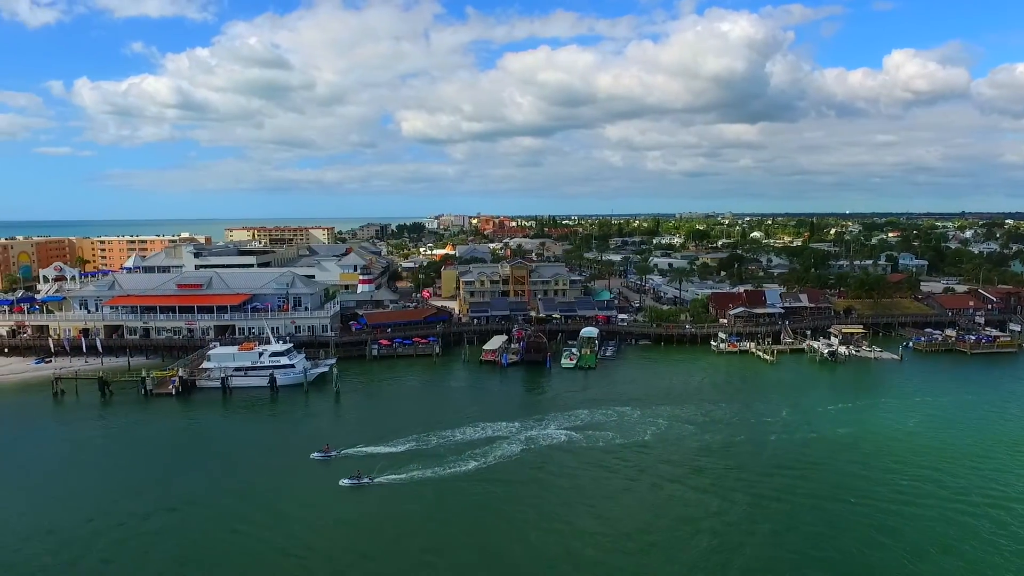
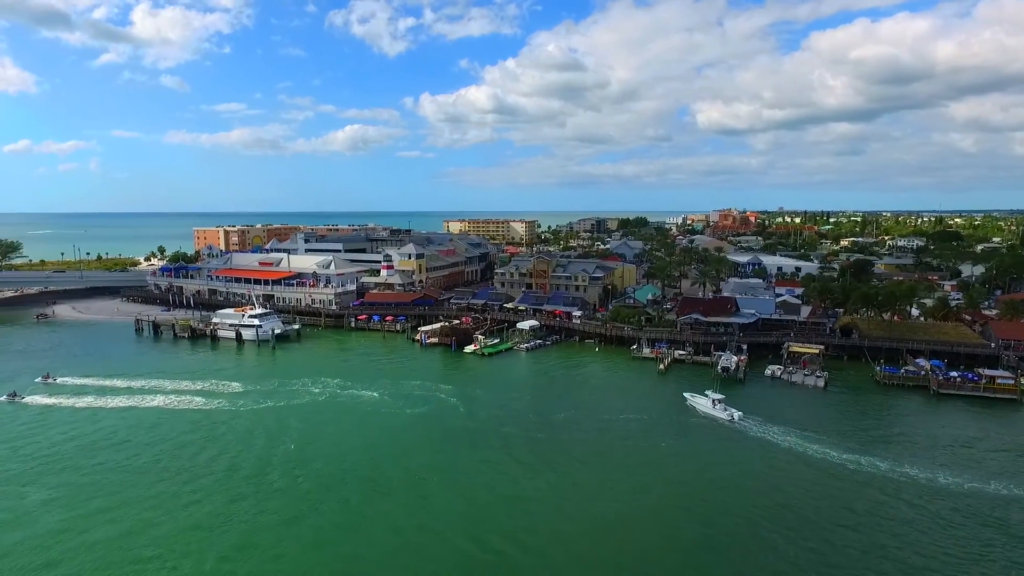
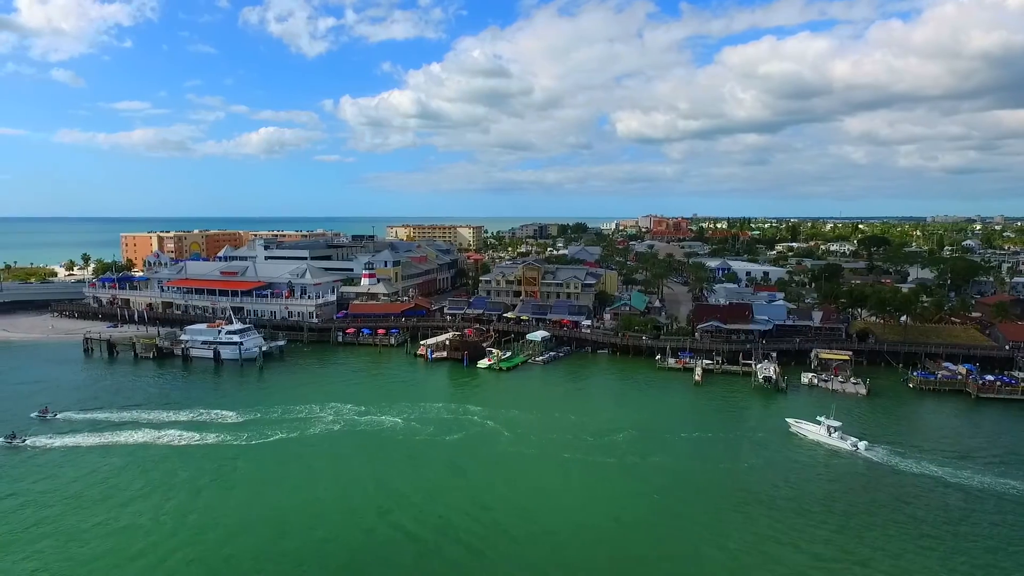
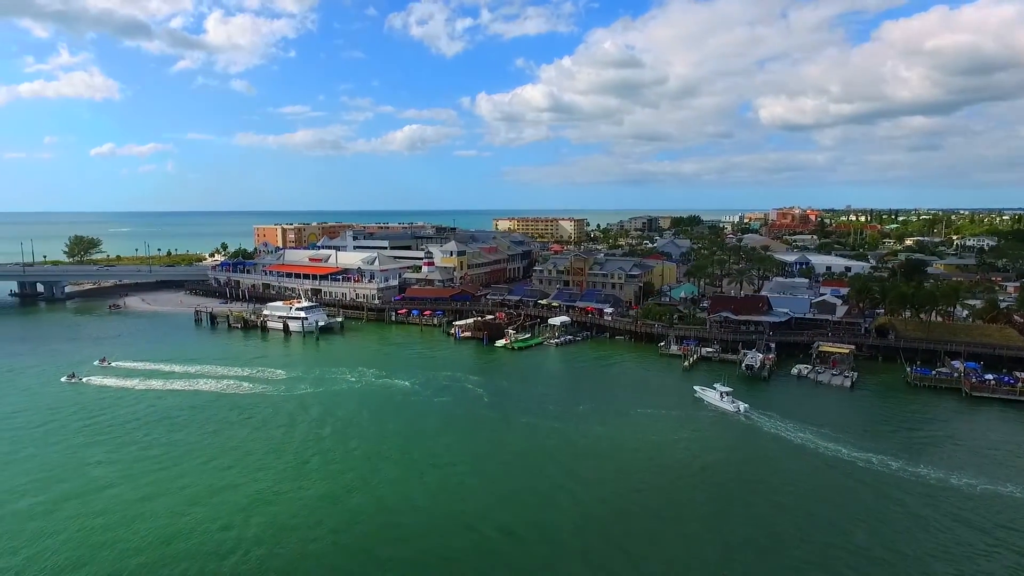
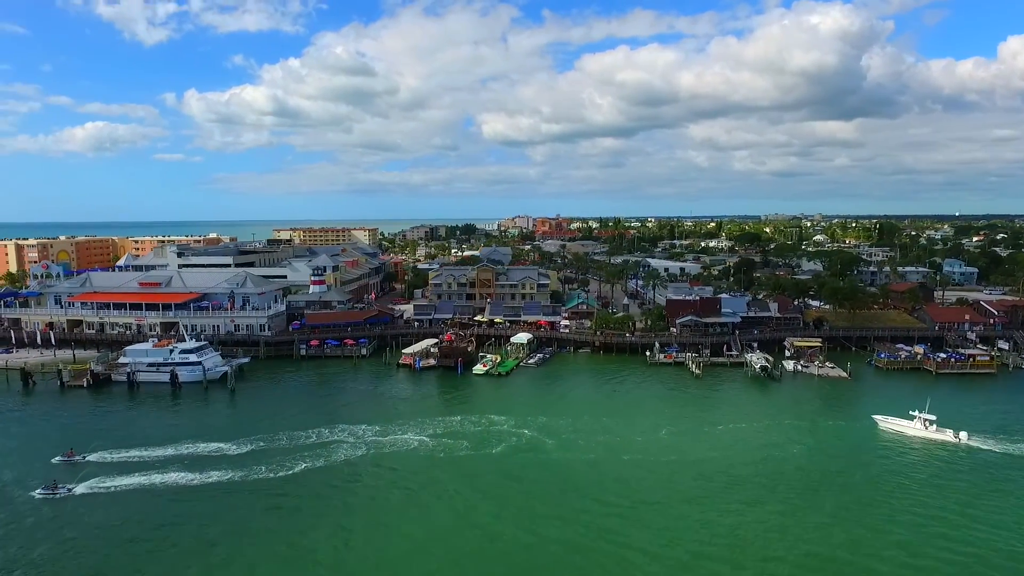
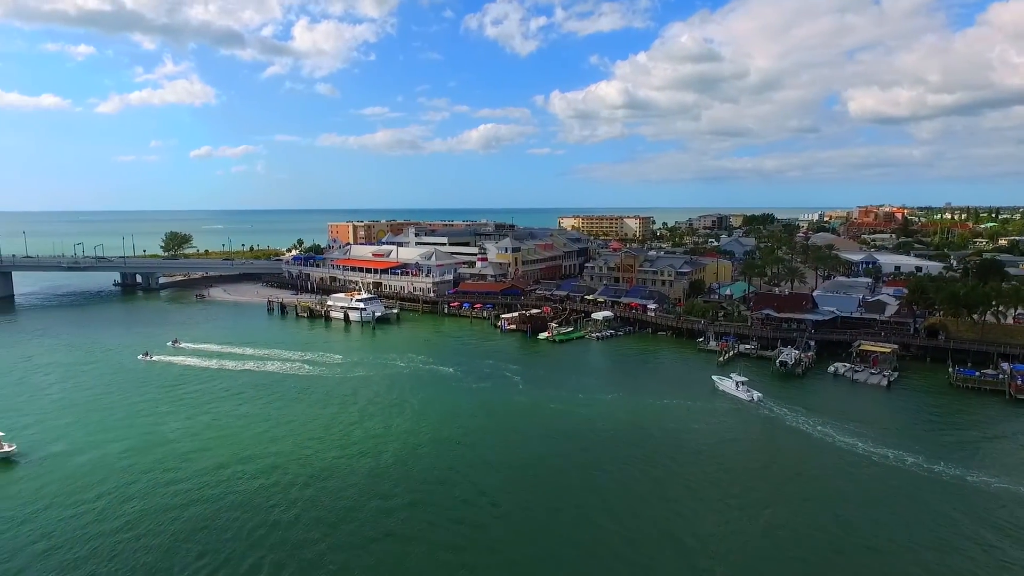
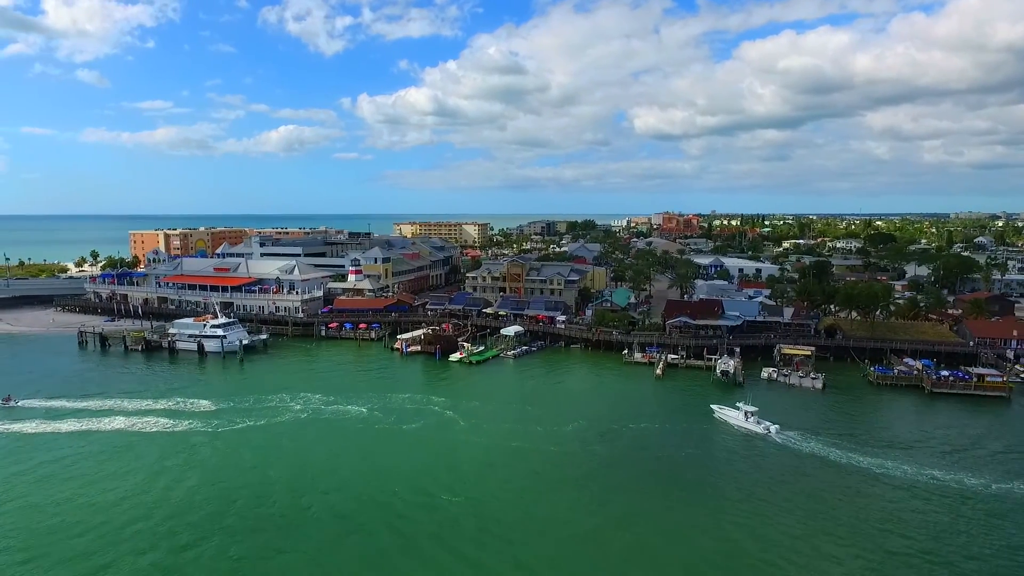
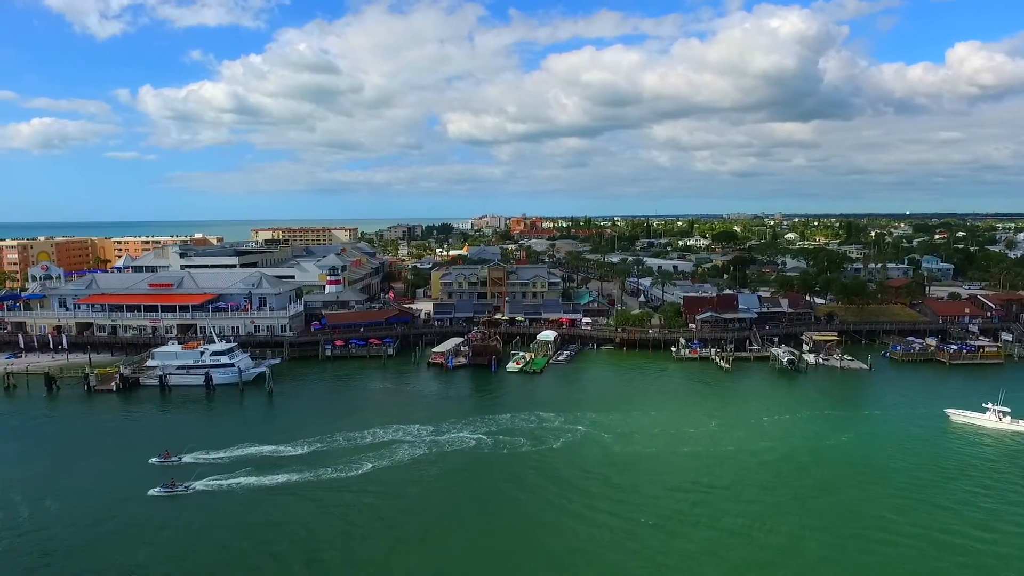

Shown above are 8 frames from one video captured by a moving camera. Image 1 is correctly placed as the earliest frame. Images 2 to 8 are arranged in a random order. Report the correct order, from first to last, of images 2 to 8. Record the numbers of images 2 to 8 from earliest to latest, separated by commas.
8, 5, 3, 7, 2, 4, 6
